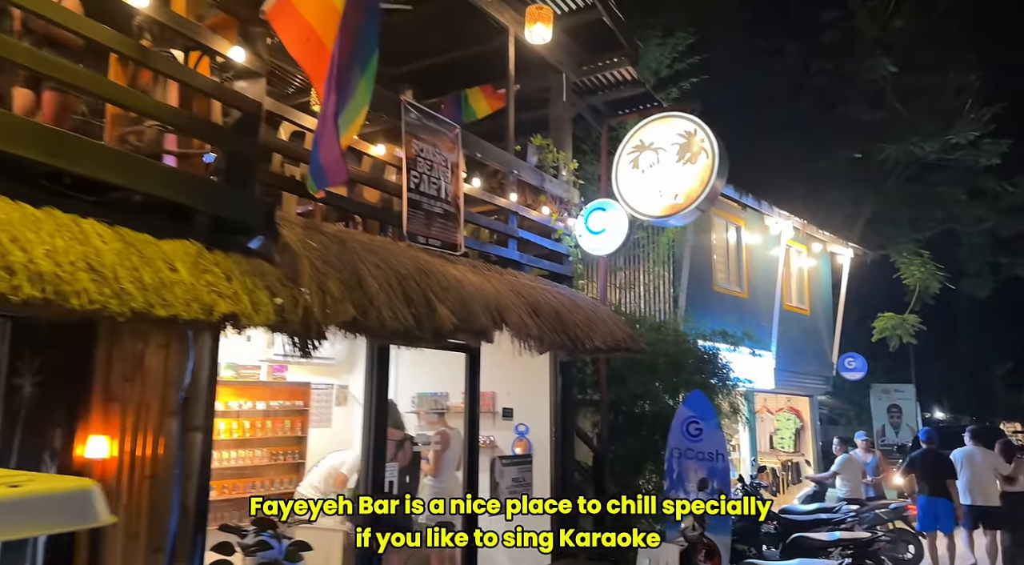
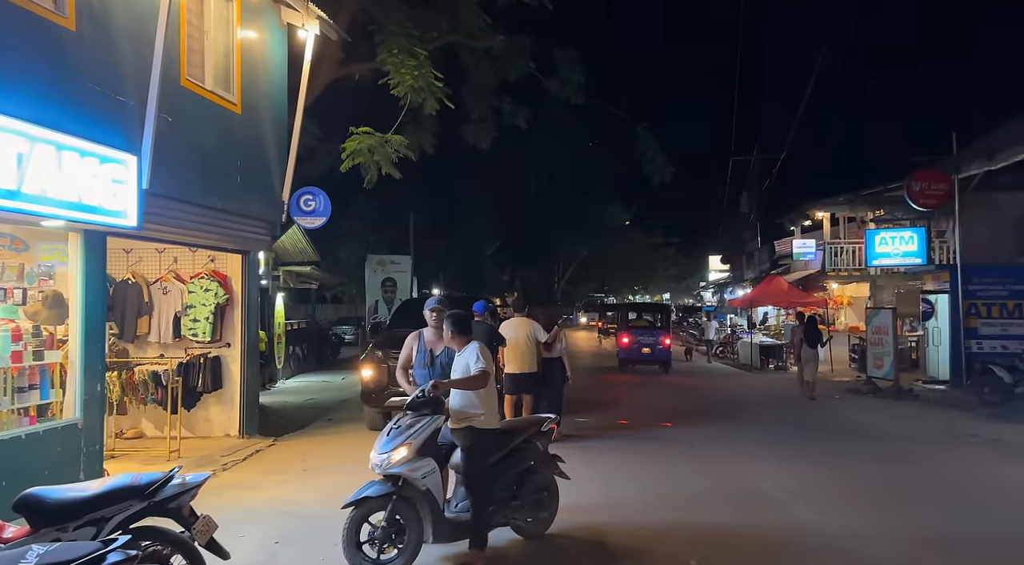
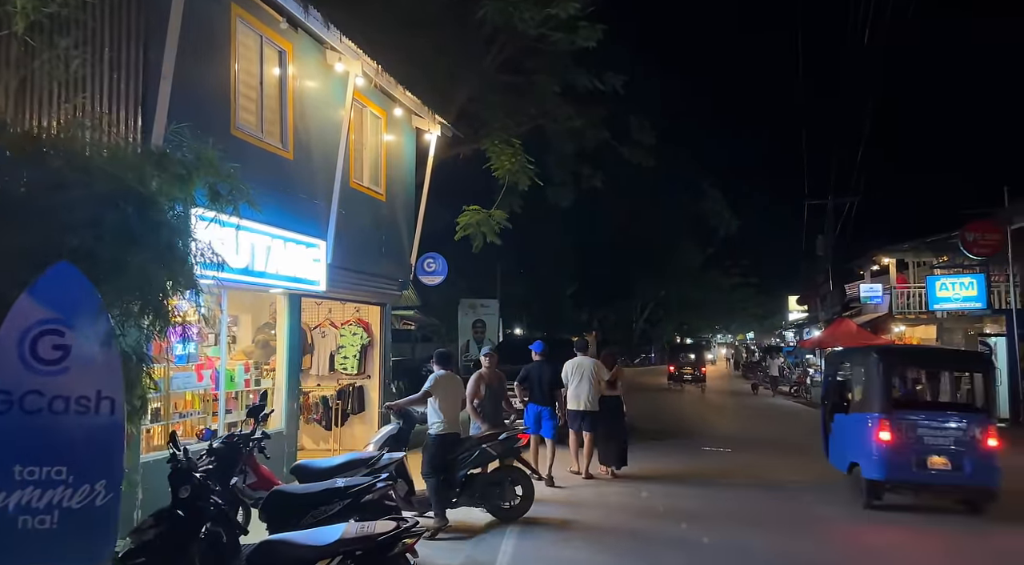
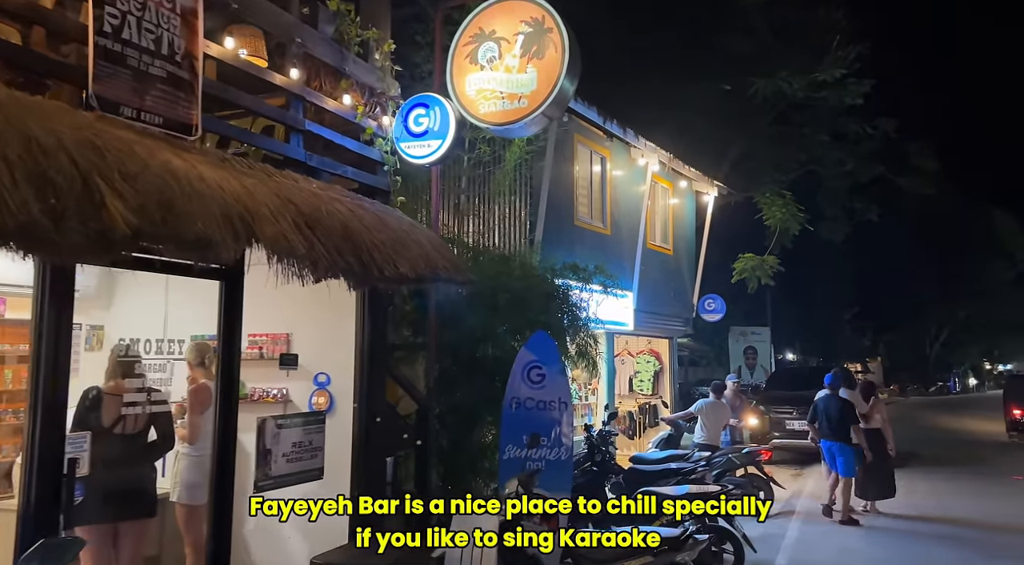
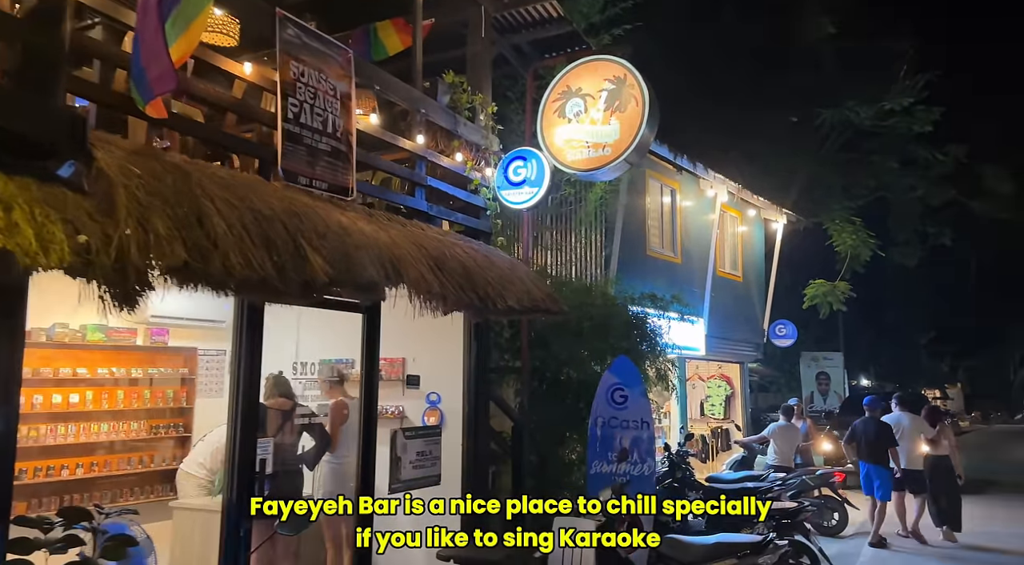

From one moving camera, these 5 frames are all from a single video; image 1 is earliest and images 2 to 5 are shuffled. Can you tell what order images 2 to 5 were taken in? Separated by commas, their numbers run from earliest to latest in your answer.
5, 4, 3, 2
